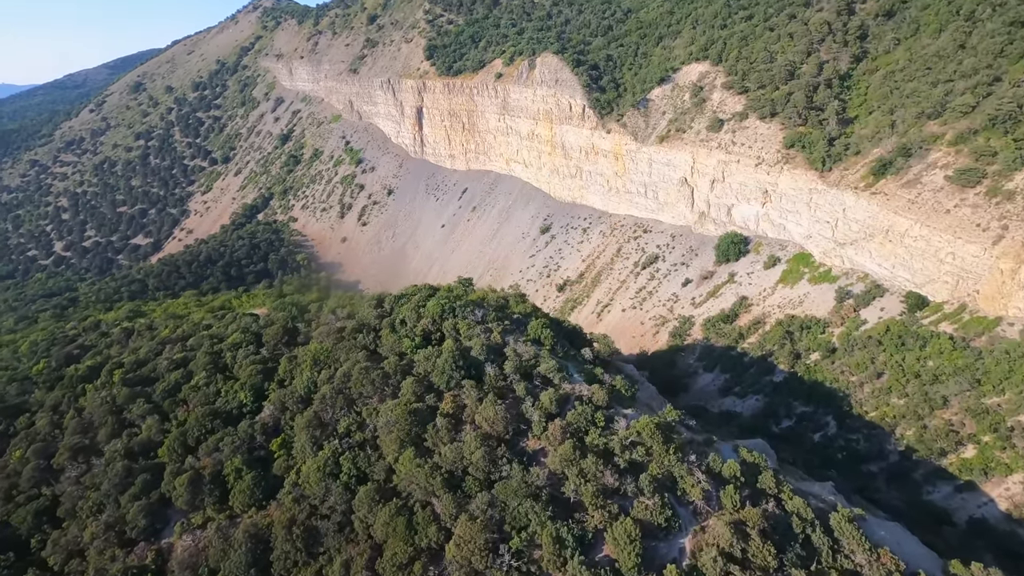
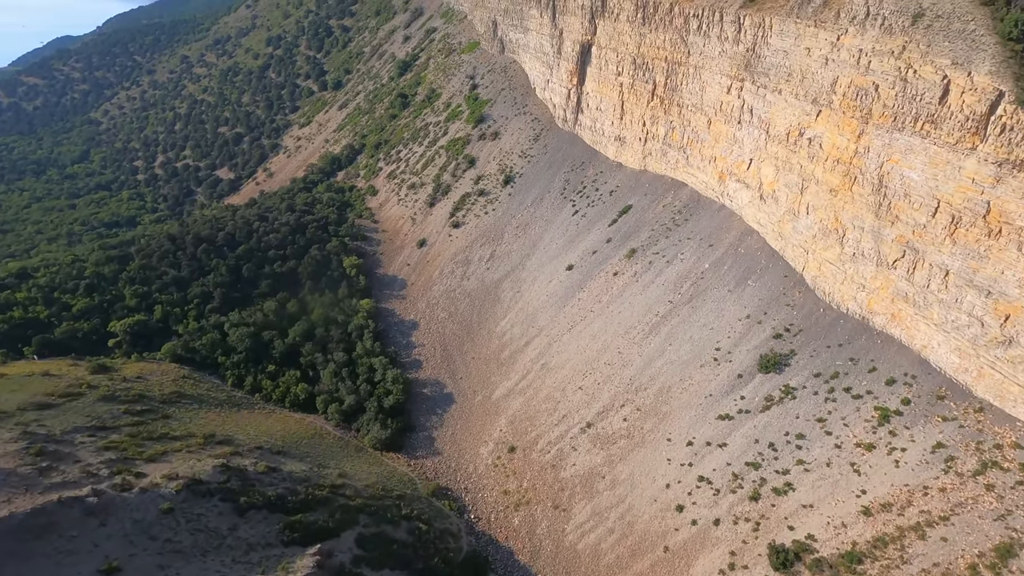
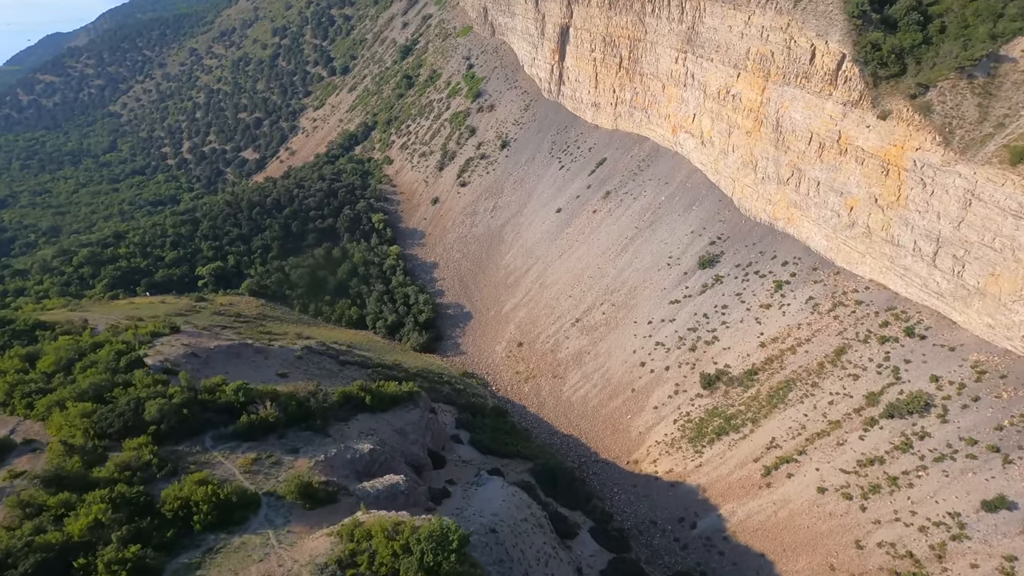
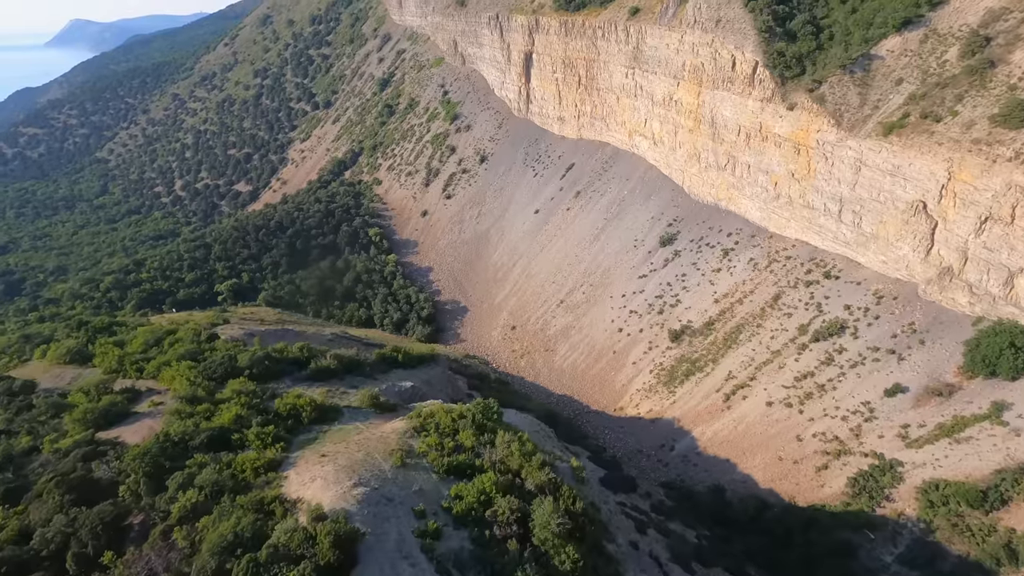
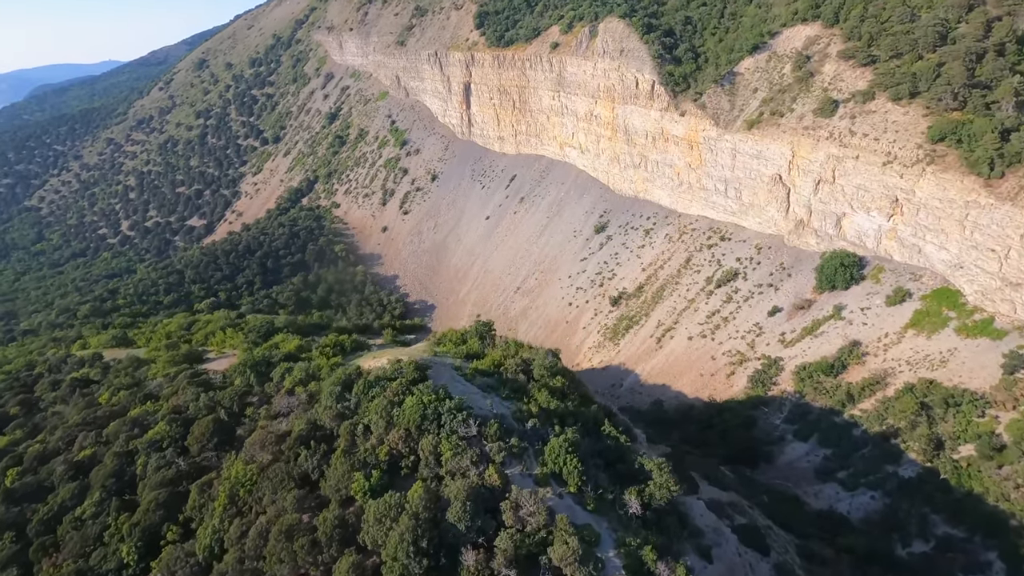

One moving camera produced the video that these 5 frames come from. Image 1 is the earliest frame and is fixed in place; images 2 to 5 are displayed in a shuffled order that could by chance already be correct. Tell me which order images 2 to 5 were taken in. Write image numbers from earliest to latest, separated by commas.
5, 4, 3, 2
